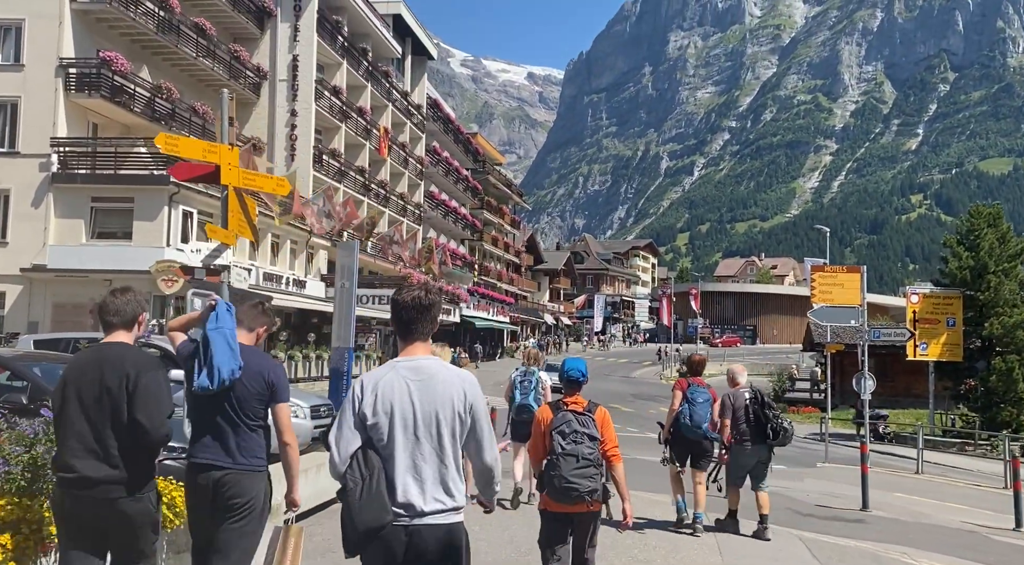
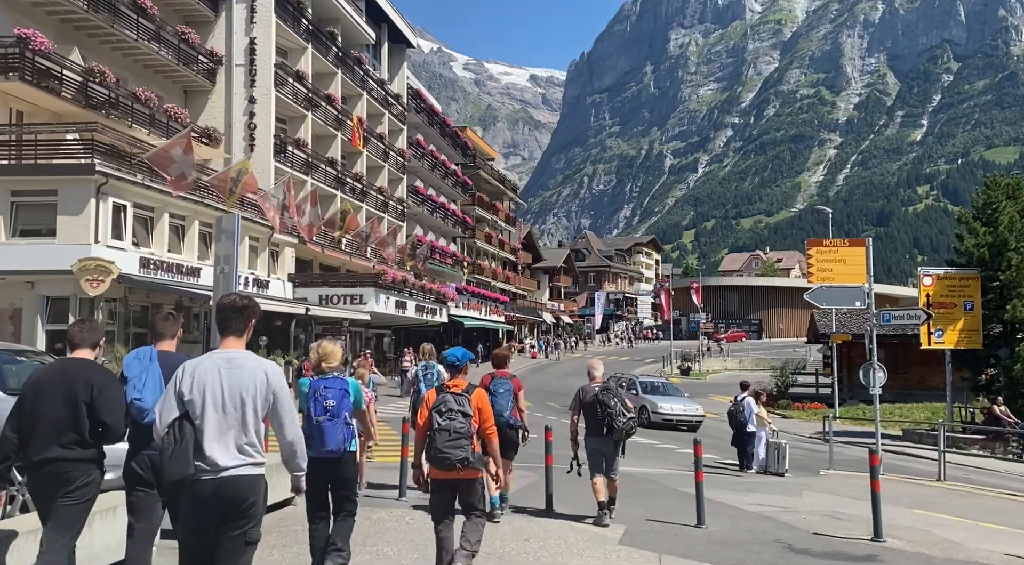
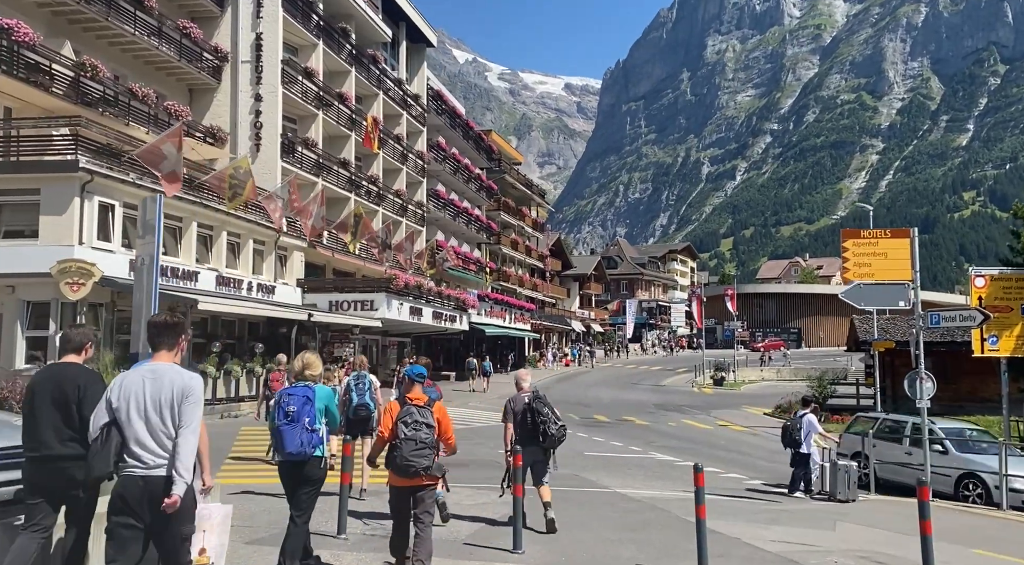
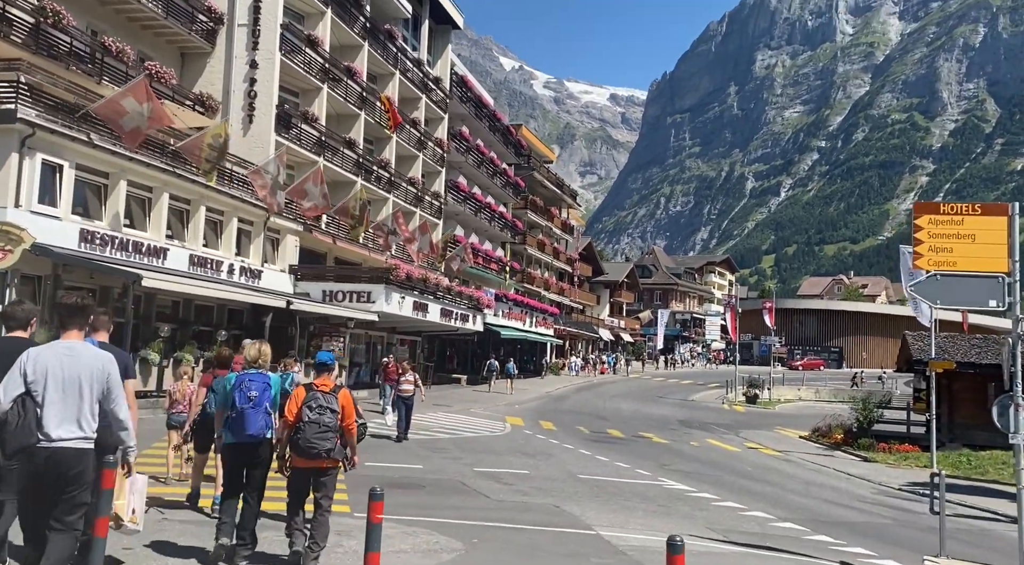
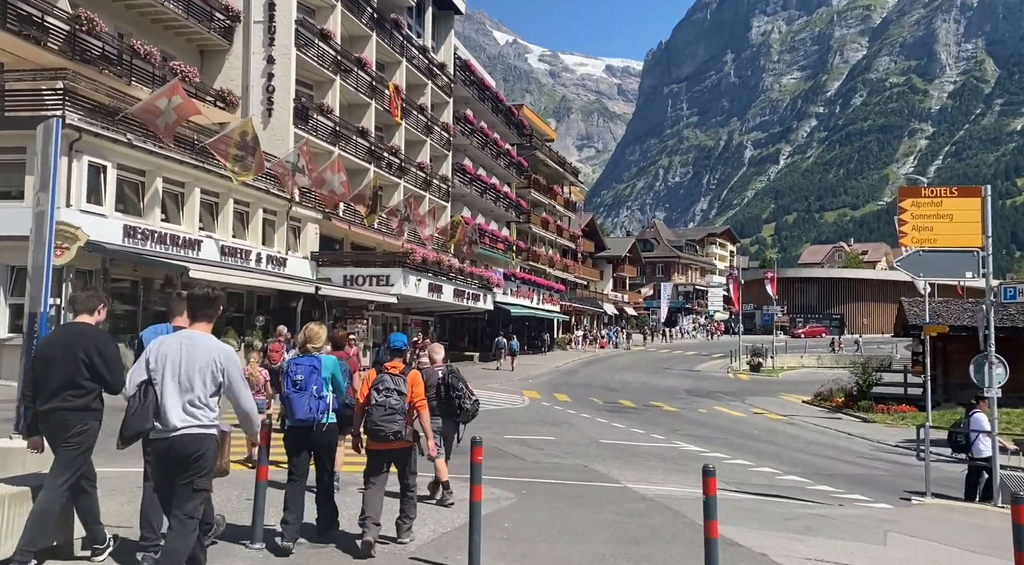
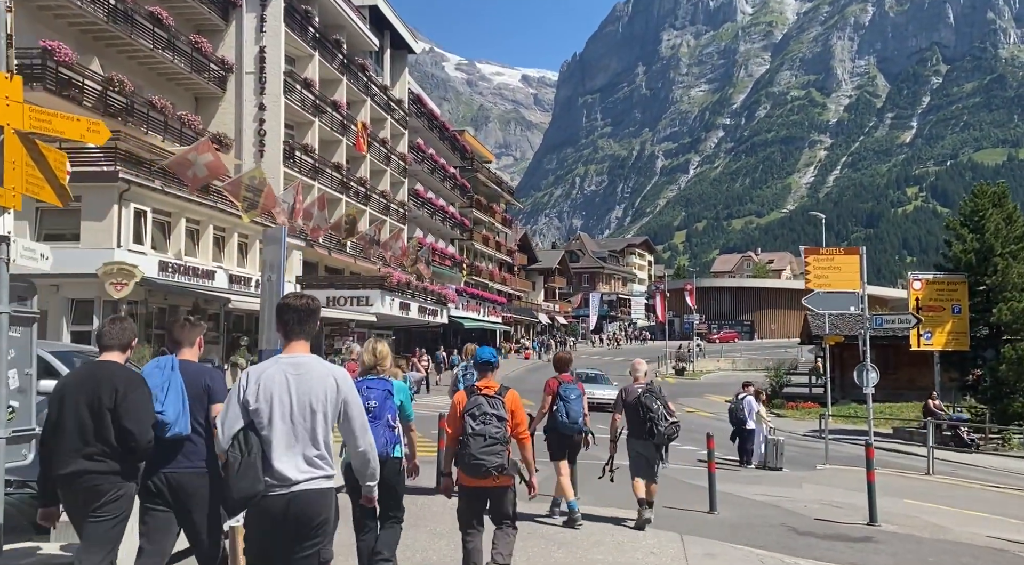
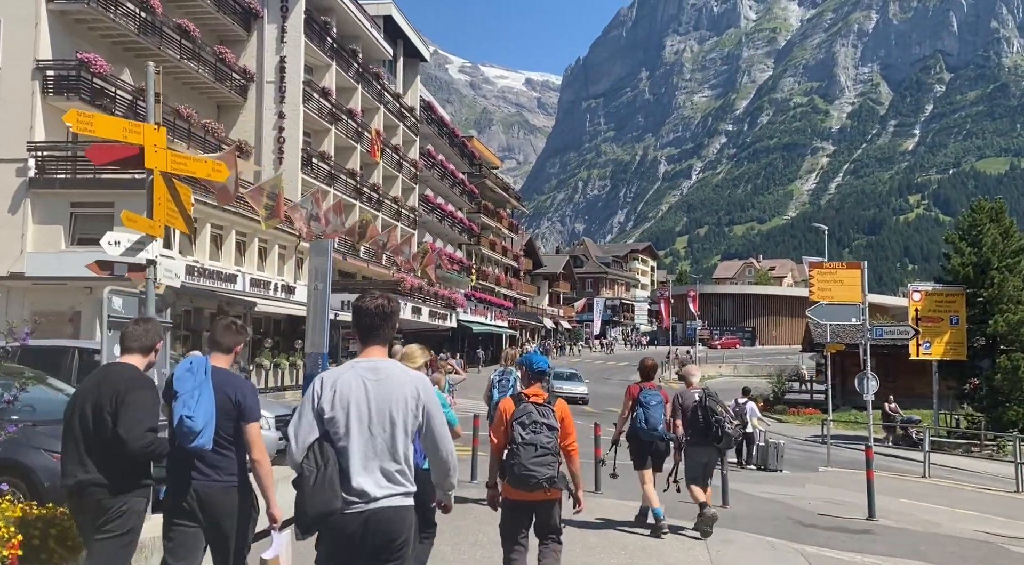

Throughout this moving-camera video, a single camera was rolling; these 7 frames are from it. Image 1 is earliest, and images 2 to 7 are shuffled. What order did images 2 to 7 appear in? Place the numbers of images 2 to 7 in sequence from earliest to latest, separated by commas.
7, 6, 2, 3, 5, 4
